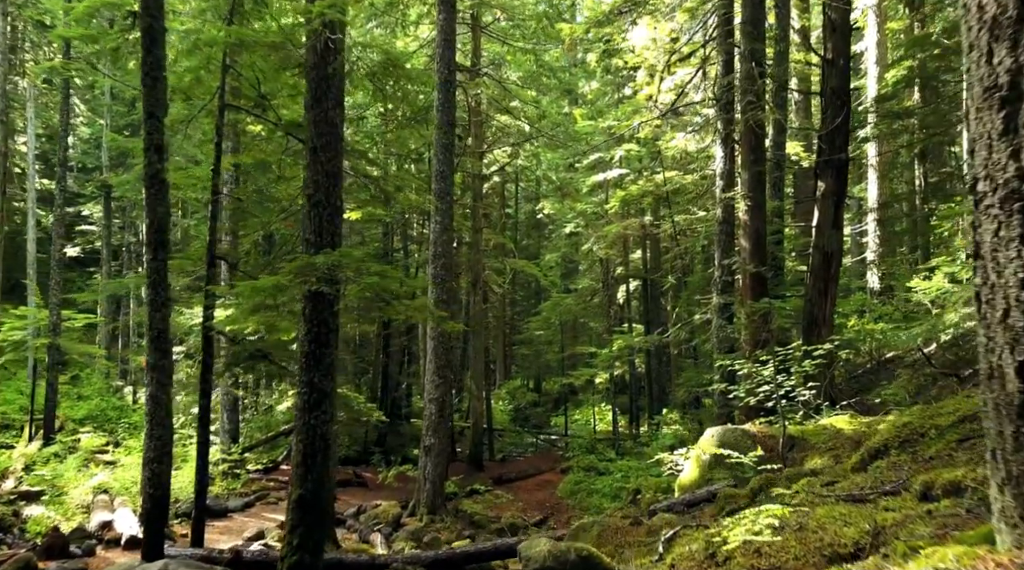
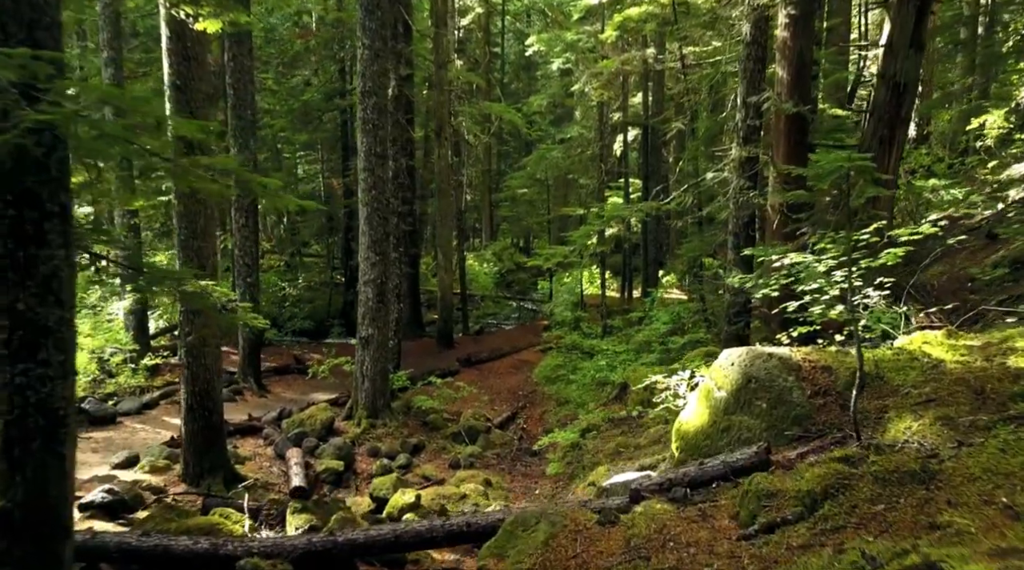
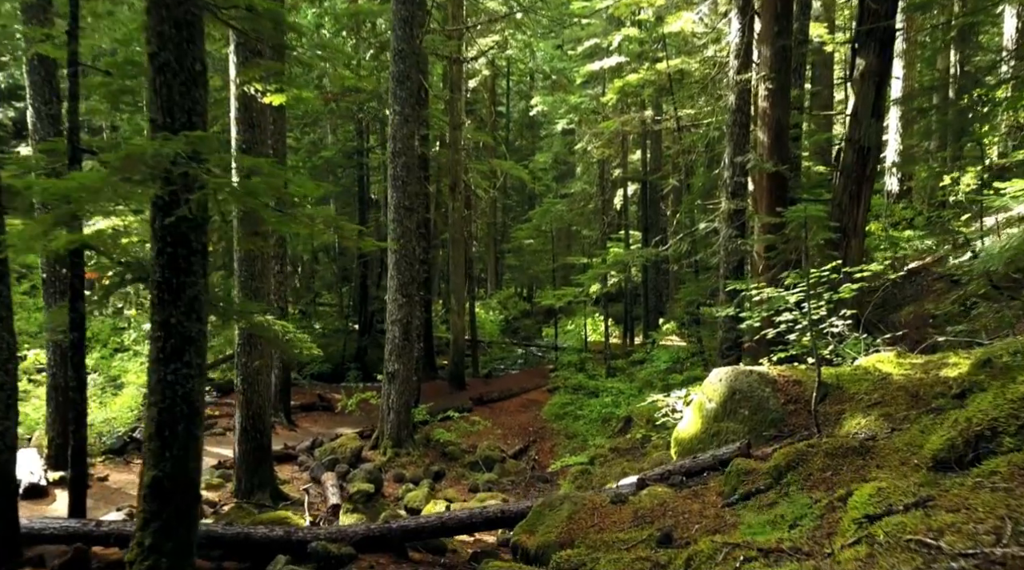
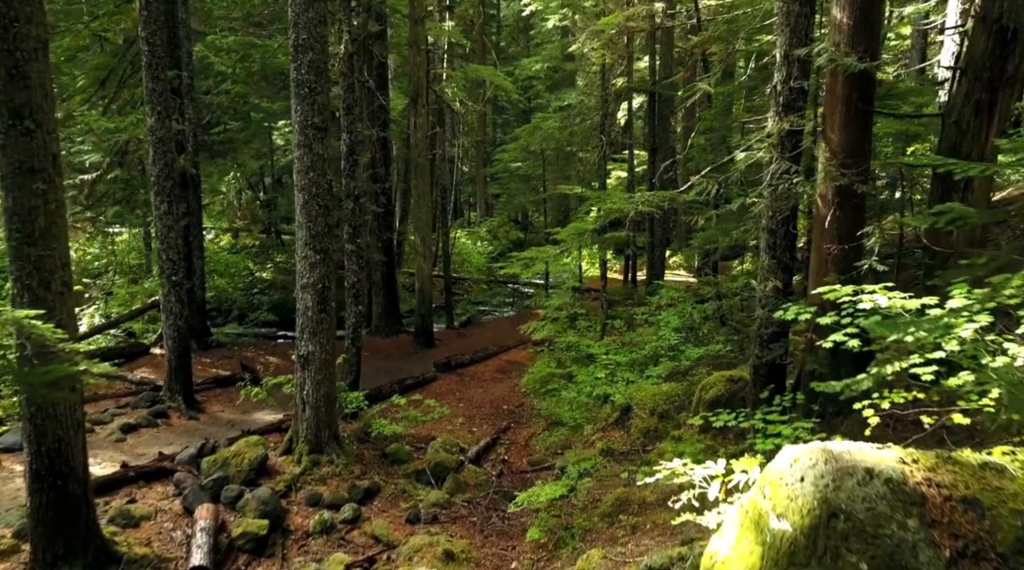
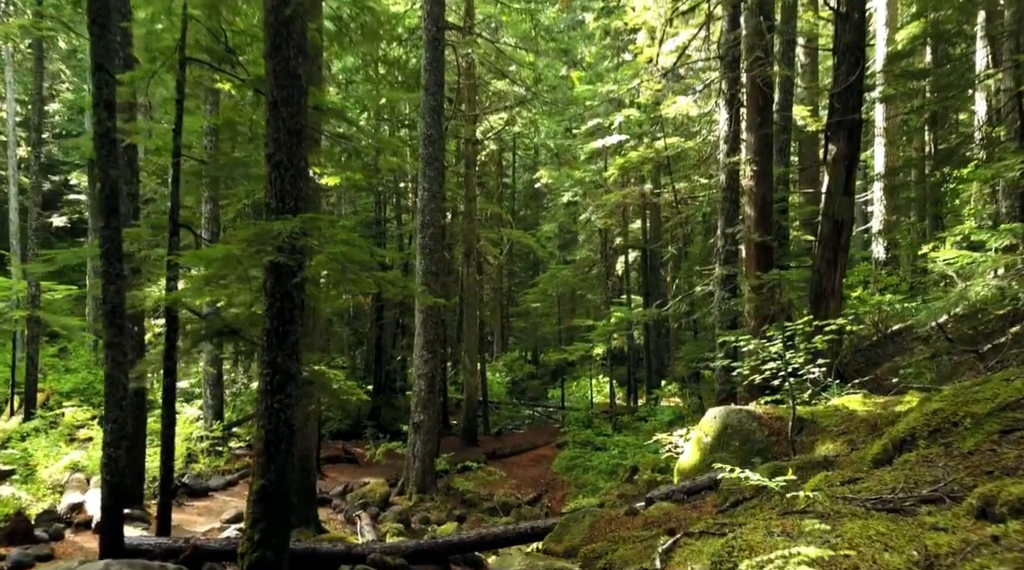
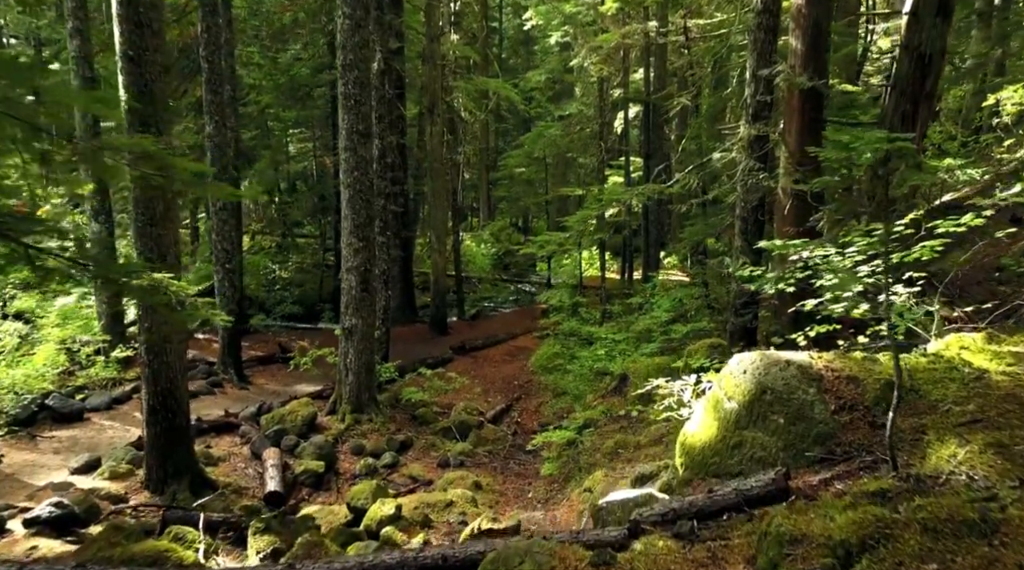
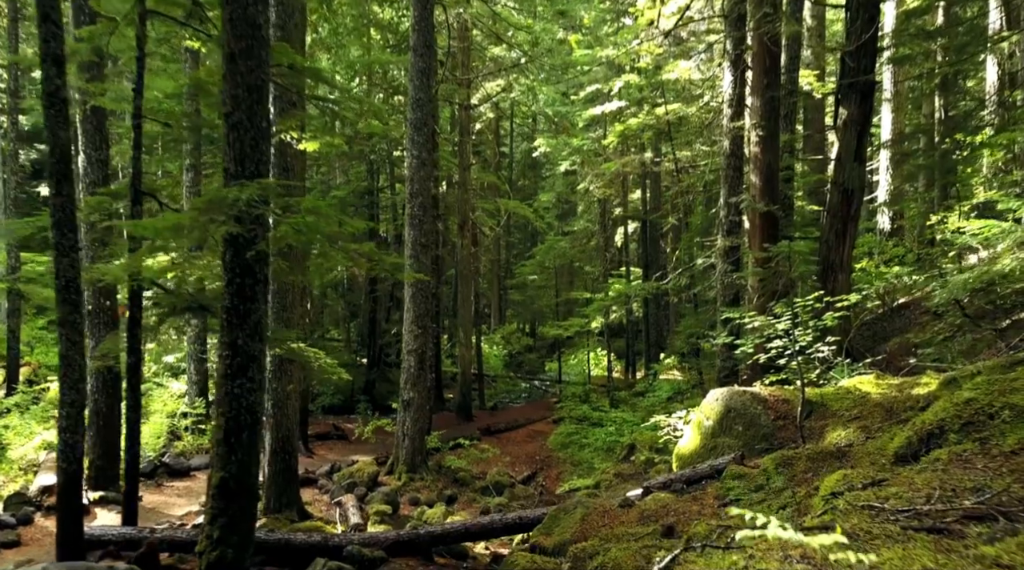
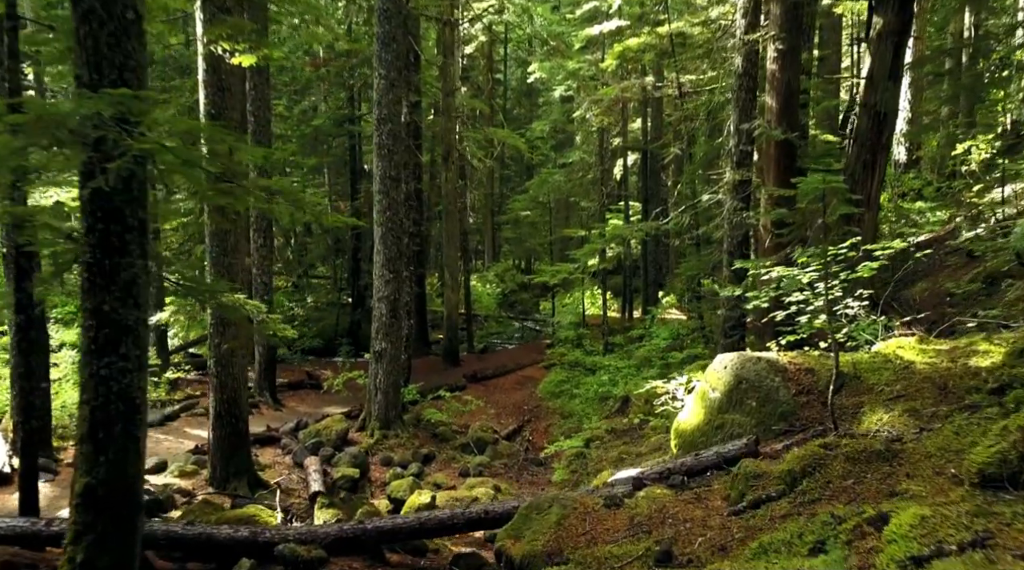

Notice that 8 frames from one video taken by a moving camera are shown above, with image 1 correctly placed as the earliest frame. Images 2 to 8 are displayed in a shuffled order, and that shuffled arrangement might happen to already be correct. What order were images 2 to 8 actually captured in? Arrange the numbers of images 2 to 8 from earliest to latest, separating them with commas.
5, 7, 3, 8, 2, 6, 4
